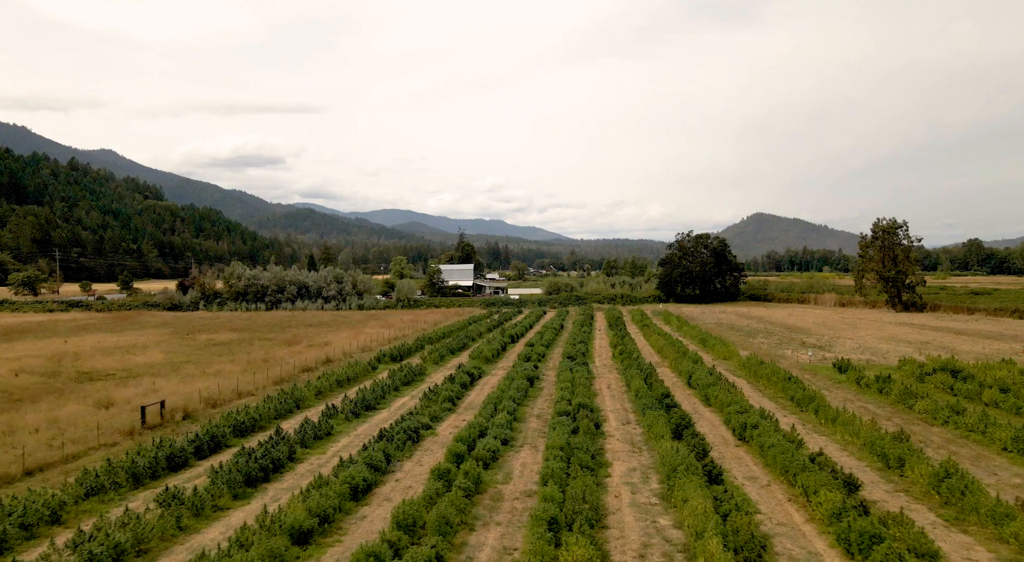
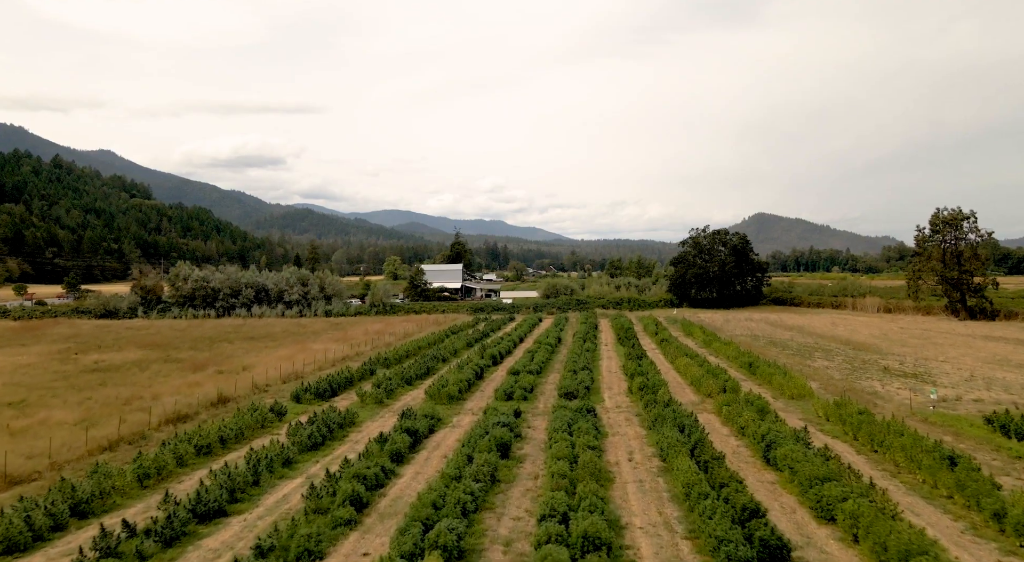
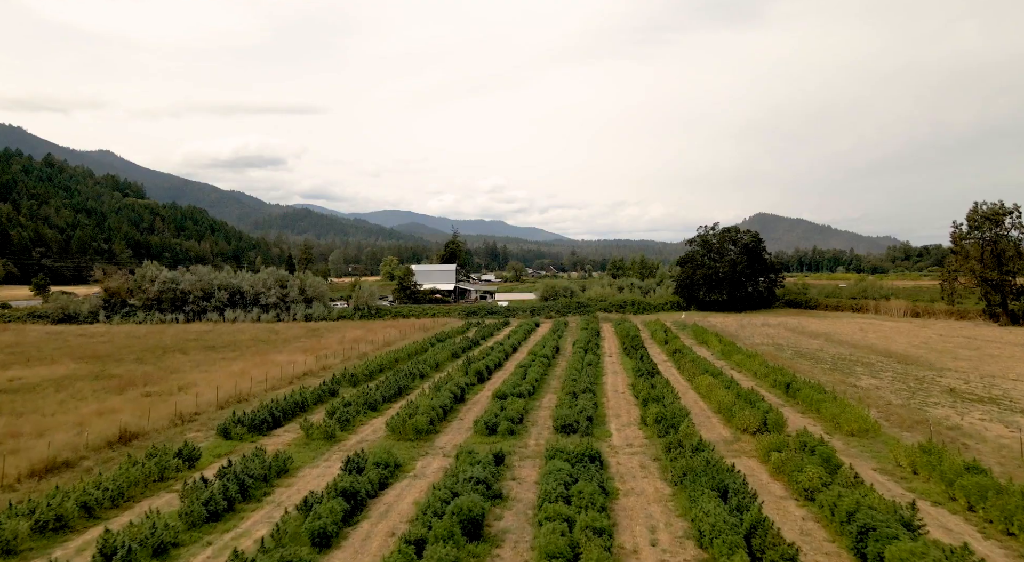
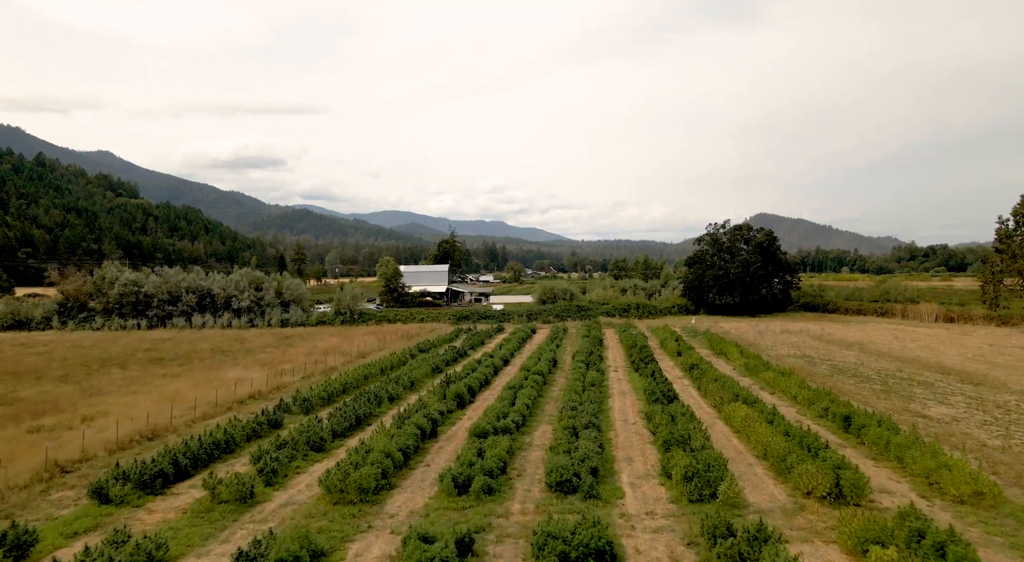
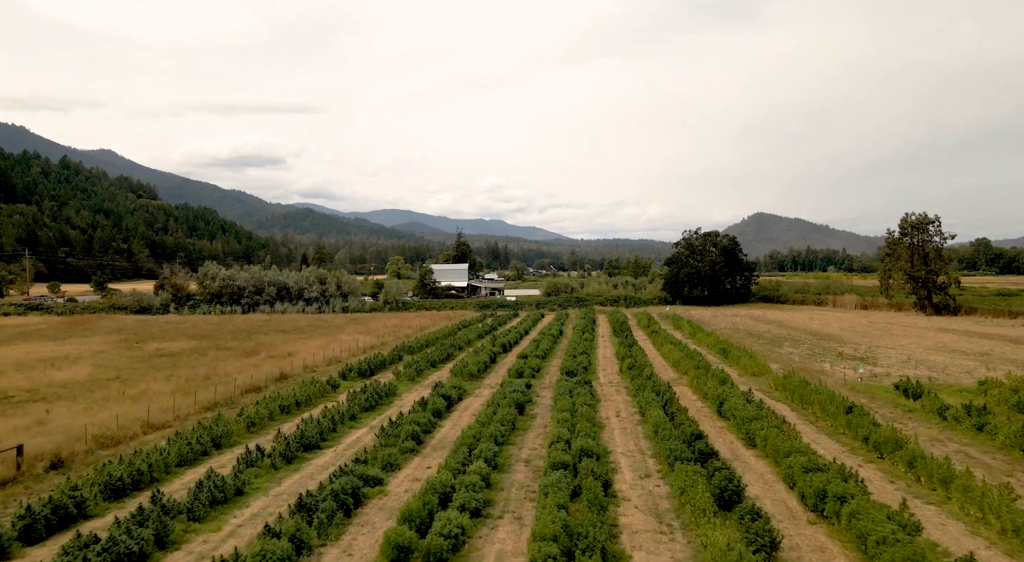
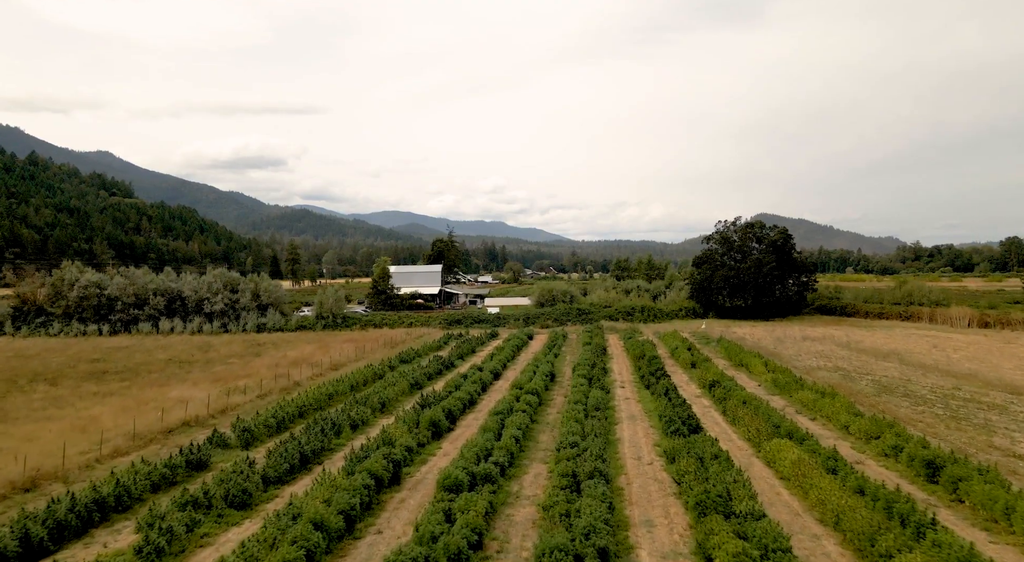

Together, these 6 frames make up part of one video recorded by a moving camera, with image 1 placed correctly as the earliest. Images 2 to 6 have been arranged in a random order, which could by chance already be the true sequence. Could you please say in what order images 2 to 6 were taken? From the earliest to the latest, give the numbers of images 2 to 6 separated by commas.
5, 2, 3, 4, 6
